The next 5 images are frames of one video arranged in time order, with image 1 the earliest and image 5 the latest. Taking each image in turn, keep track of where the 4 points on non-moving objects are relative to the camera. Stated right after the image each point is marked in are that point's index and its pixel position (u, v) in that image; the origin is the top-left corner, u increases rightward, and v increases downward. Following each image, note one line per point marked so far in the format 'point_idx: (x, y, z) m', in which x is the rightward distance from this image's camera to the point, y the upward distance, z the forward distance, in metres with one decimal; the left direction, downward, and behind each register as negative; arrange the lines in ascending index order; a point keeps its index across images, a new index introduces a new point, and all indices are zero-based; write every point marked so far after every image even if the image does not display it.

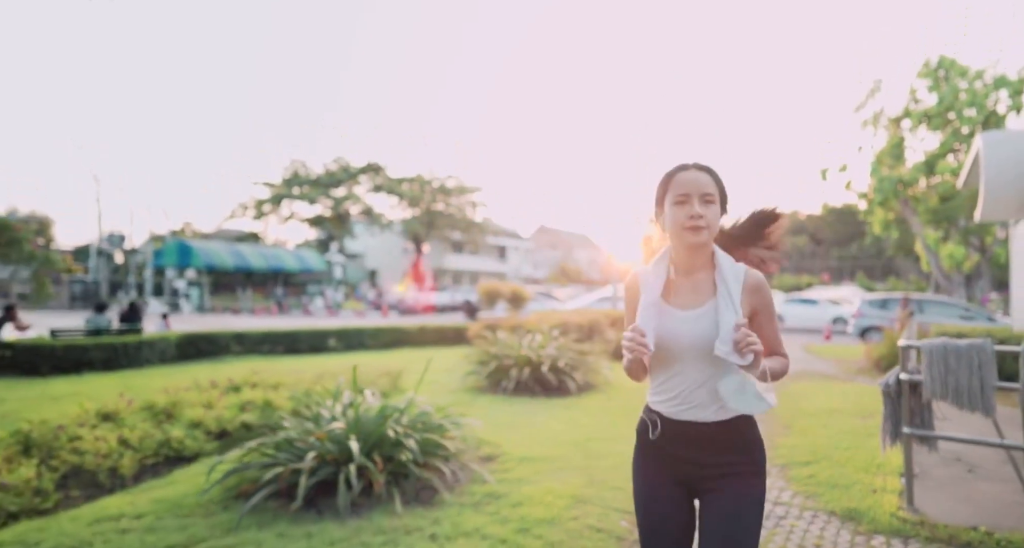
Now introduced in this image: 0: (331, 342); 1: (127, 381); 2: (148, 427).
0: (-3.3, -1.2, +10.4) m
1: (-4.2, -1.2, +6.2) m
2: (-2.5, -1.0, +3.9) m
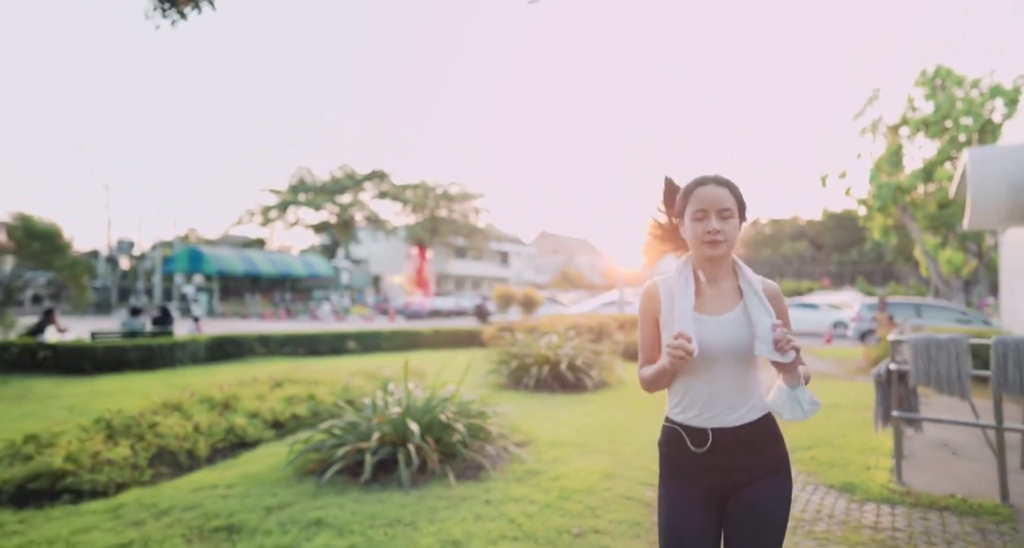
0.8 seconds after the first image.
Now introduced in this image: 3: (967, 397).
0: (-3.1, -1.3, +10.8) m
1: (-4.0, -1.2, +6.6) m
2: (-2.2, -1.1, +4.3) m
3: (+2.4, -0.7, +3.0) m
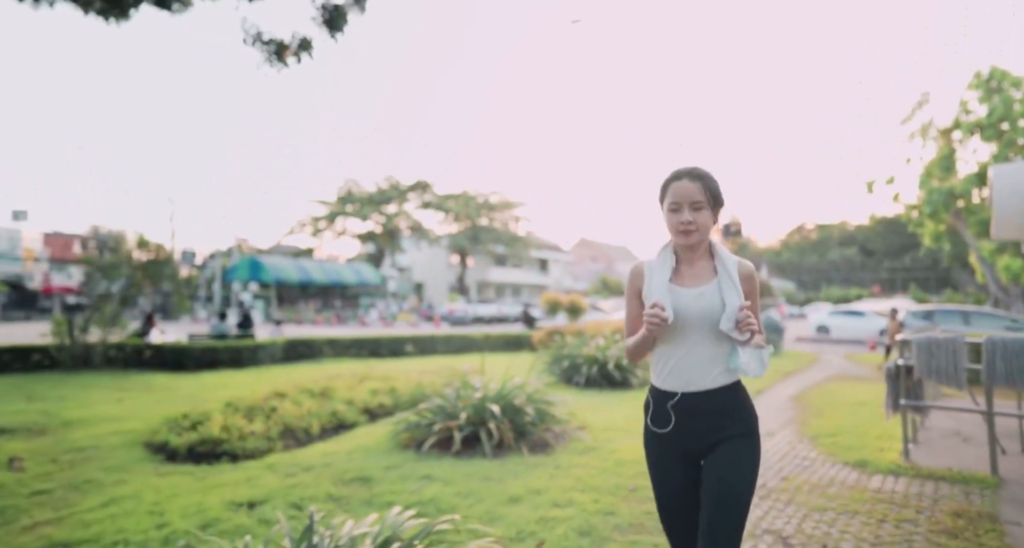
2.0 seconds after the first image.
0: (-2.1, -1.5, +11.6) m
1: (-3.3, -1.3, +7.6) m
2: (-1.7, -1.2, +5.1) m
3: (+2.8, -0.7, +3.5) m
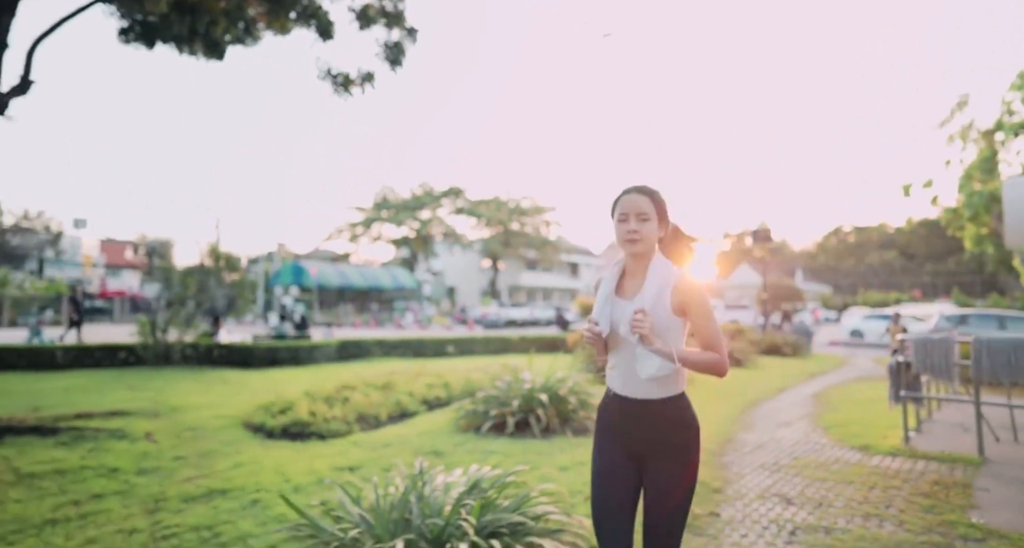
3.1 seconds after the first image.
0: (-1.4, -1.6, +12.4) m
1: (-2.8, -1.4, +8.4) m
2: (-1.3, -1.2, +5.8) m
3: (+3.2, -0.8, +4.0) m
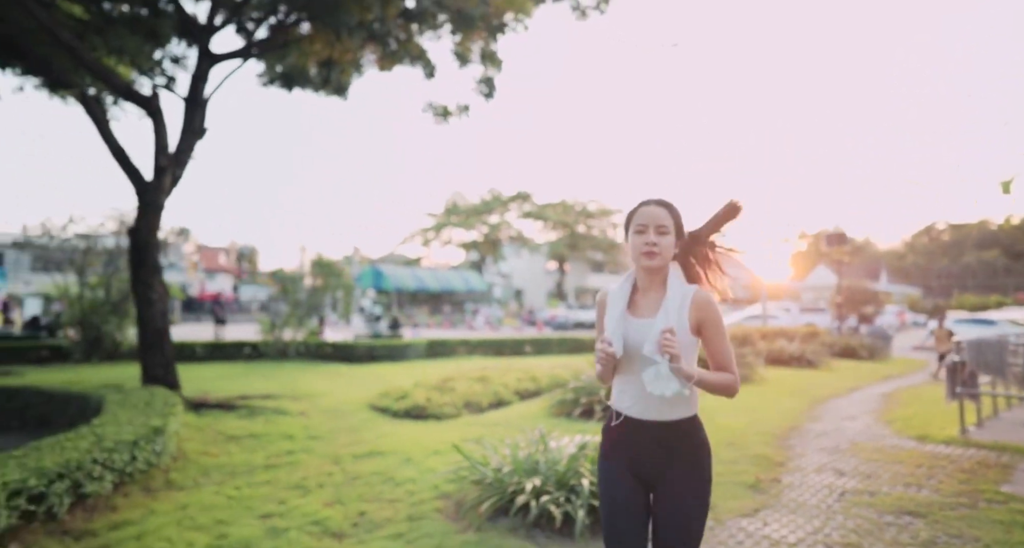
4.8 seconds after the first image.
0: (+0.3, -1.7, +13.2) m
1: (-1.5, -1.5, +9.4) m
2: (-0.3, -1.3, +6.7) m
3: (+3.9, -0.8, +4.4) m
